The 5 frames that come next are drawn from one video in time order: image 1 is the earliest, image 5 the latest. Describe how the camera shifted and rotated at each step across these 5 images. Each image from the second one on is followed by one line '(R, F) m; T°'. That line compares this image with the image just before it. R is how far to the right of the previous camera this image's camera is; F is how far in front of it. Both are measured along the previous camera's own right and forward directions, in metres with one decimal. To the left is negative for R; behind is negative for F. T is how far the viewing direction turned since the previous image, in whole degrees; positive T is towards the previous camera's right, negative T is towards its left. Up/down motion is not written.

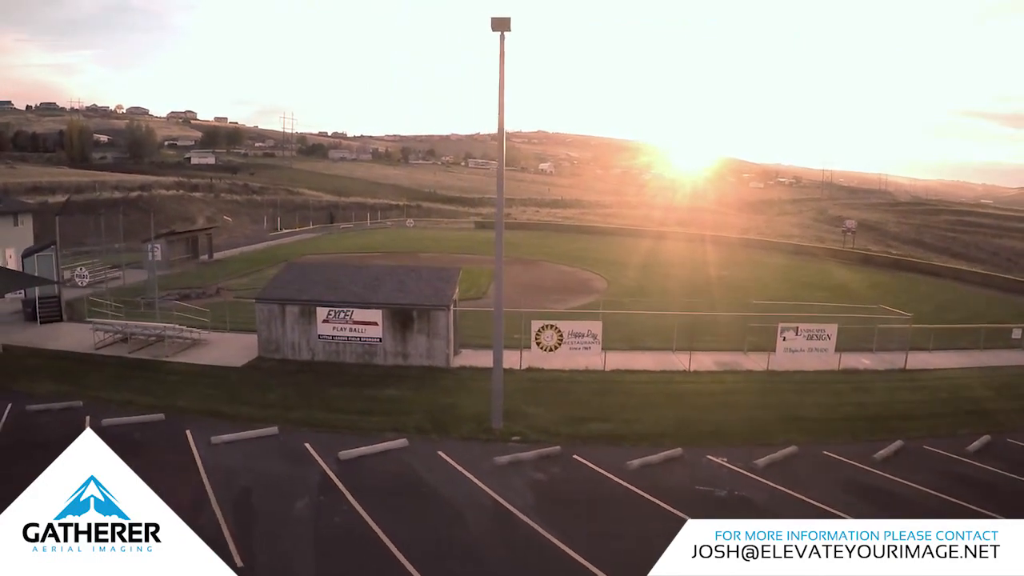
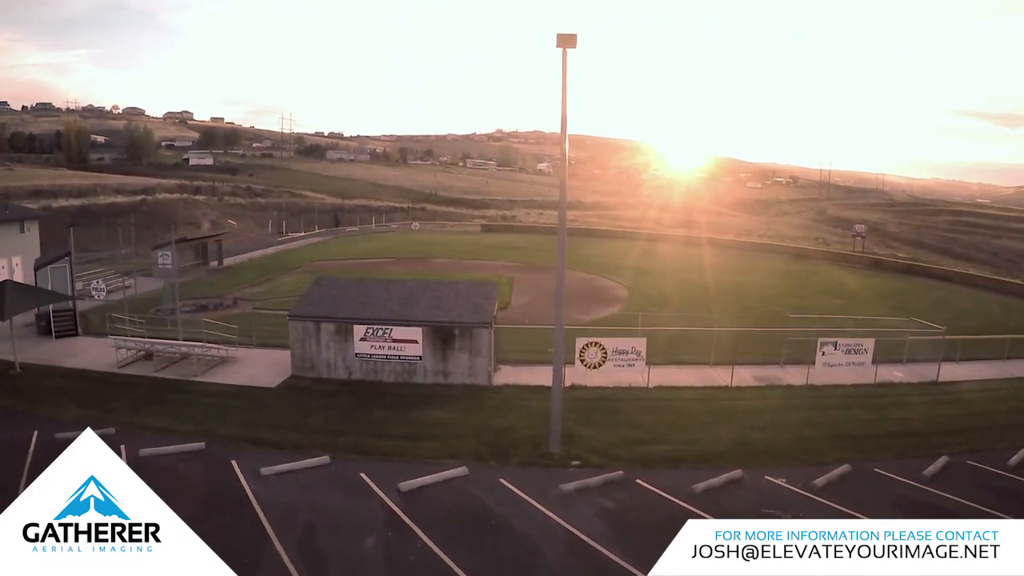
(-1.3, +0.6) m; 0°
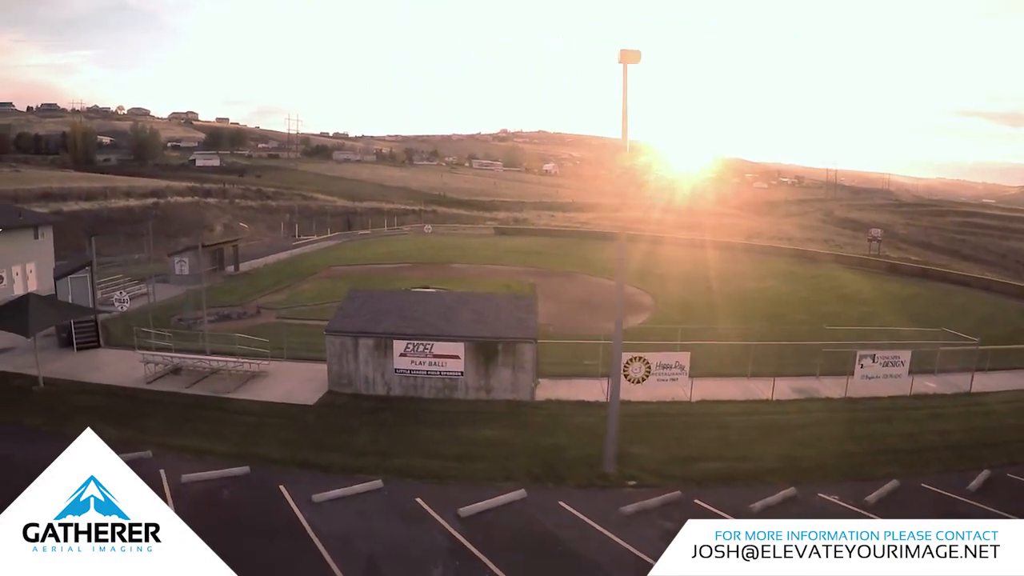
(-1.1, +0.5) m; 0°
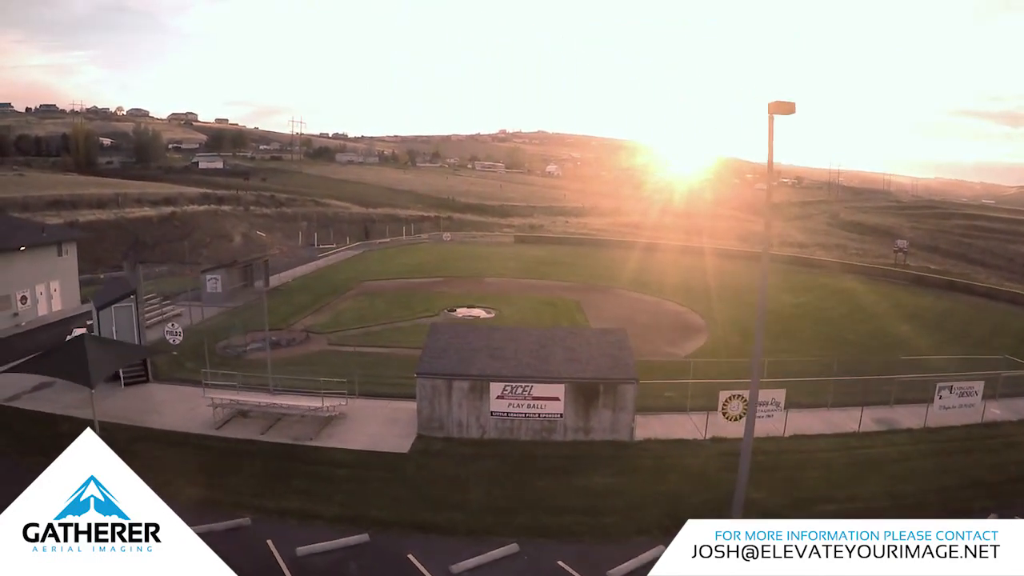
(-2.6, +0.8) m; +1°
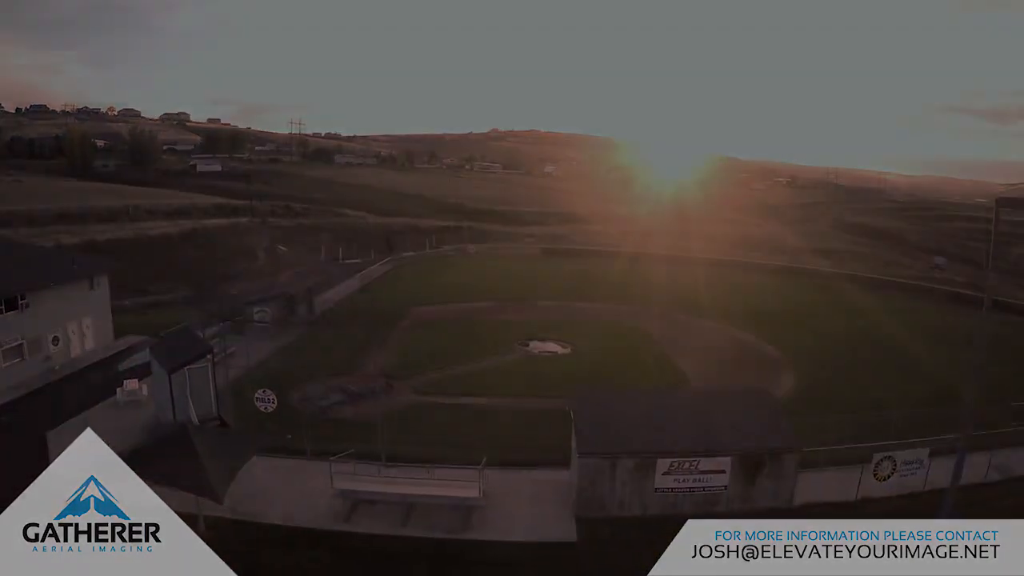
(-4.1, +1.4) m; +1°
